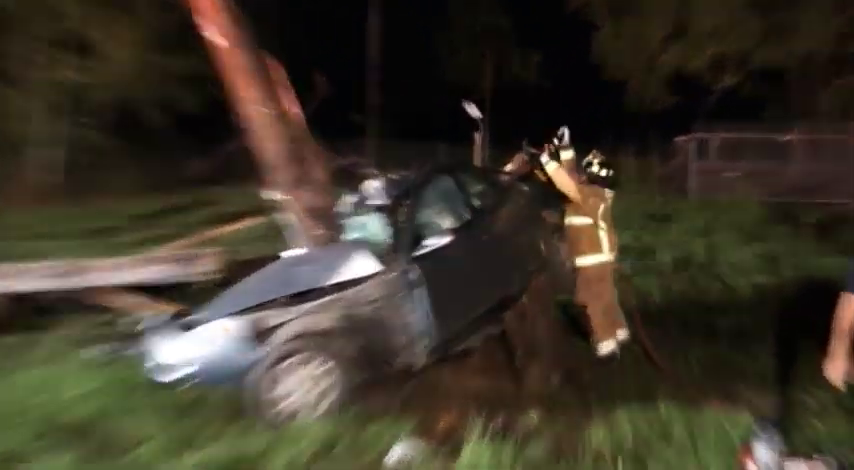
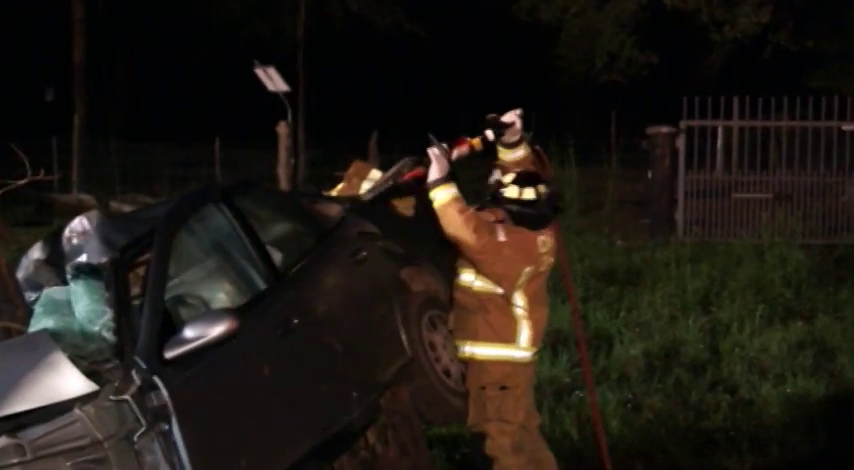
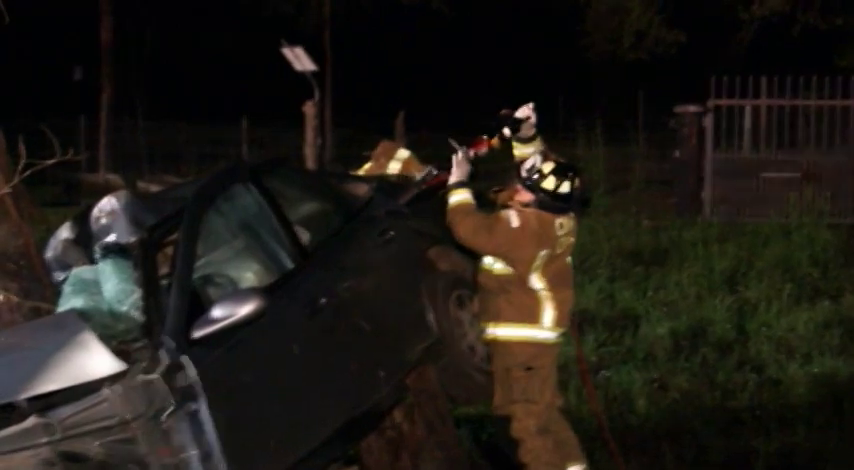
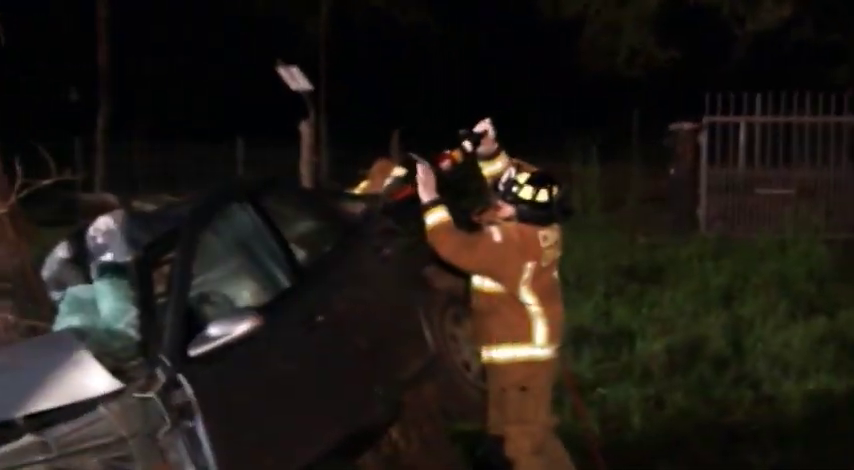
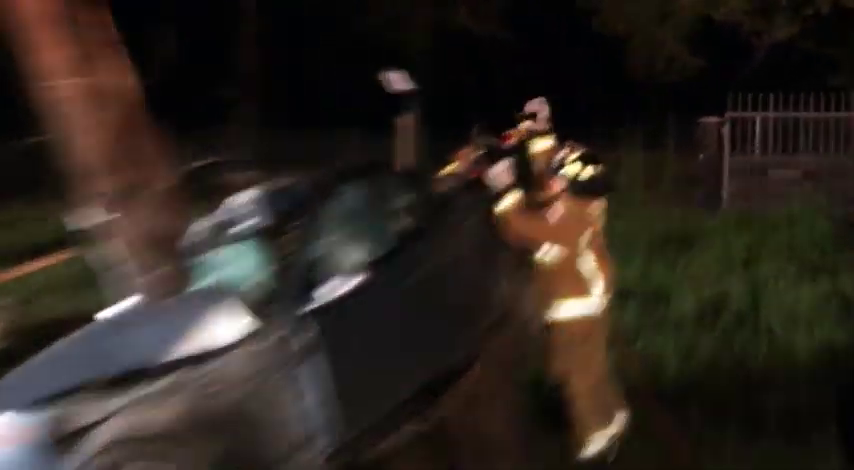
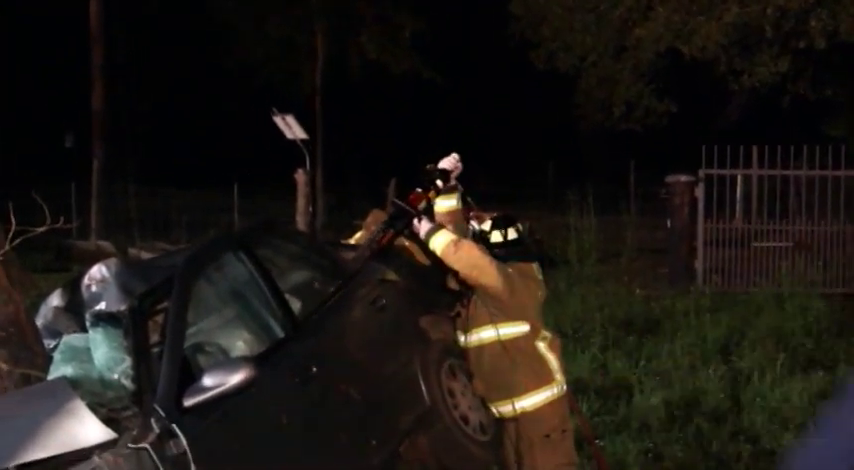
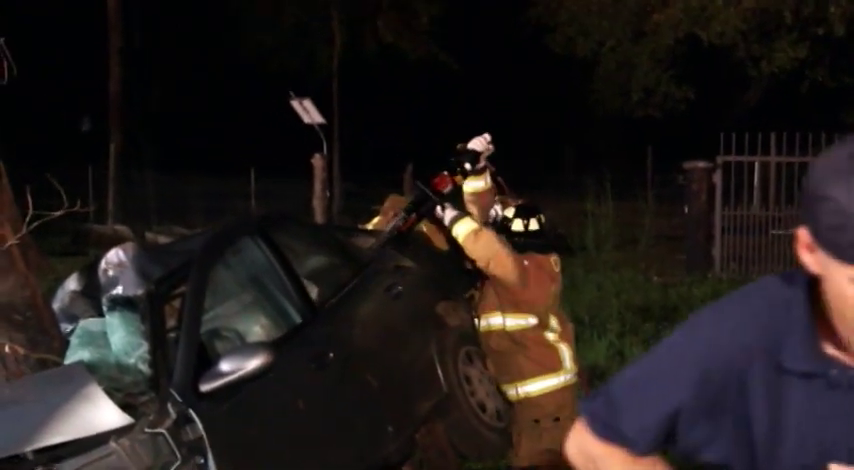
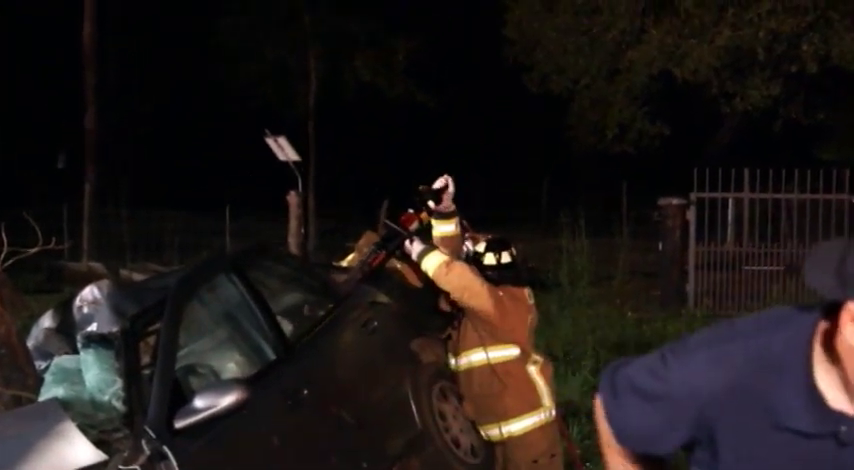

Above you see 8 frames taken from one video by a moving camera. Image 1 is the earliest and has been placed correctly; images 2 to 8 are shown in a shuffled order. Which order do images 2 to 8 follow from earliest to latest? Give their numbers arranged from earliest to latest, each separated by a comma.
5, 4, 3, 2, 7, 8, 6
